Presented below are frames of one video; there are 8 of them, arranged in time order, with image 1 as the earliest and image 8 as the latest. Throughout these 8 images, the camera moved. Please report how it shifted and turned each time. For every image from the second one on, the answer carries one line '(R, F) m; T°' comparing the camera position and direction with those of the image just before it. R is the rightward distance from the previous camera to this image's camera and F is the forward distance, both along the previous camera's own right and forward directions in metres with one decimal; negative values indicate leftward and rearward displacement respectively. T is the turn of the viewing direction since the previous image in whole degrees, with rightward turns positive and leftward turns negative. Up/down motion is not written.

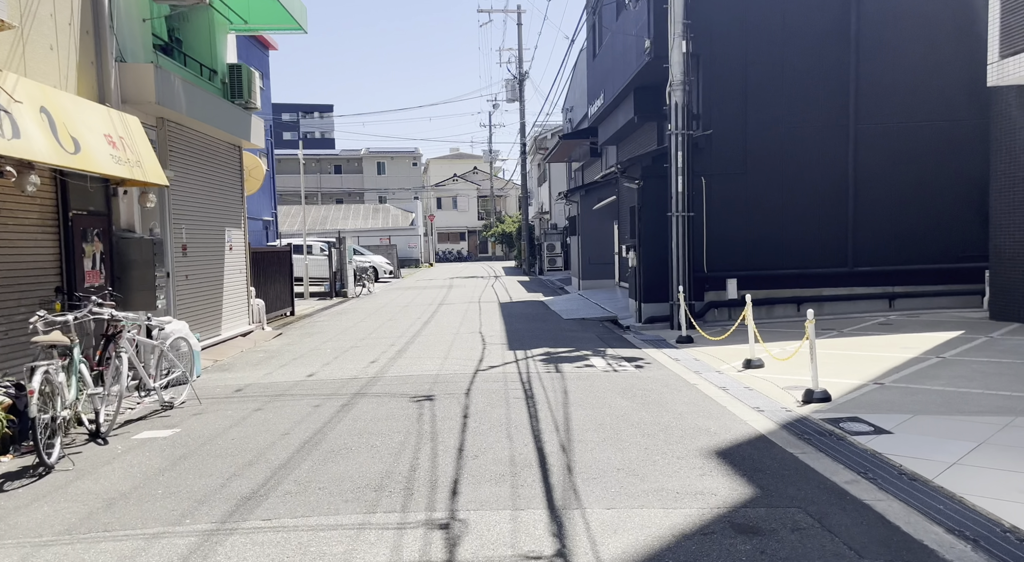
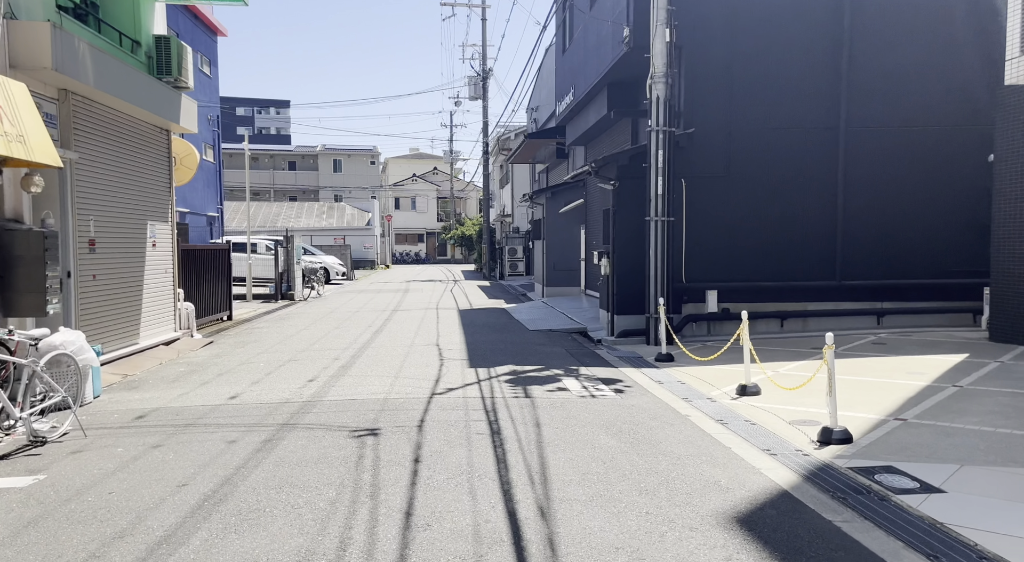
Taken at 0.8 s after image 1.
(-0.1, +1.3) m; +3°
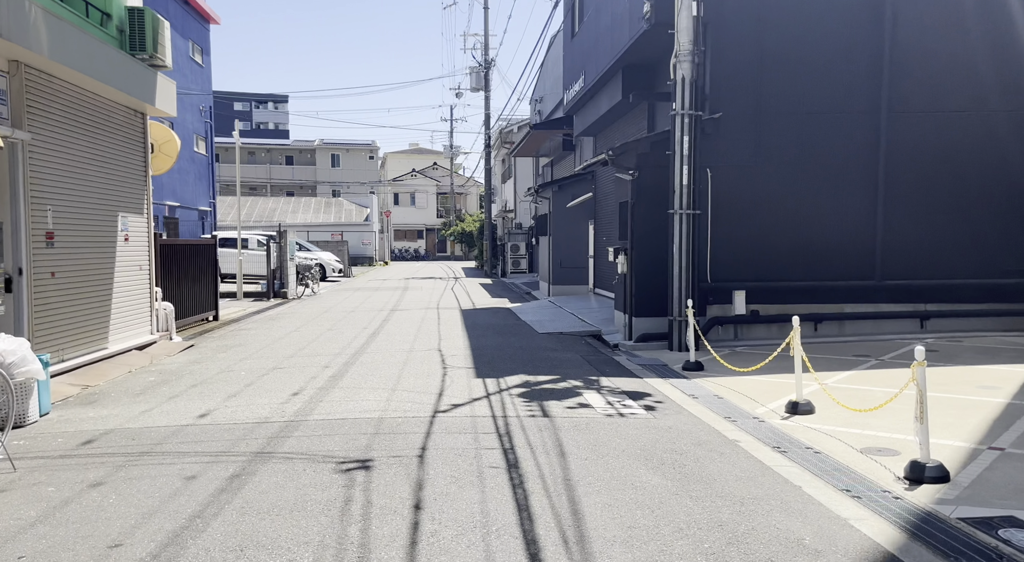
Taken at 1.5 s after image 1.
(-0.1, +1.1) m; 0°
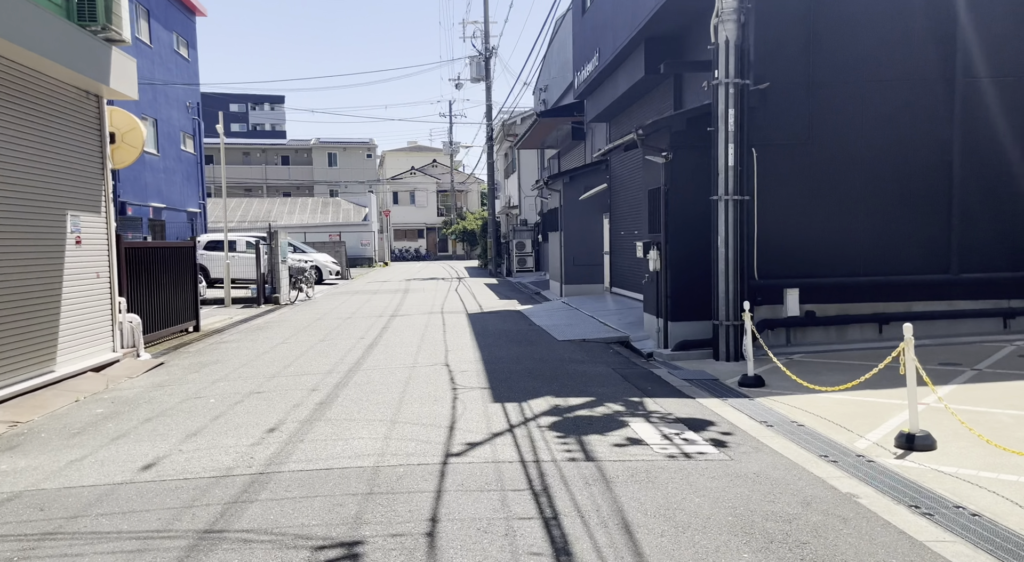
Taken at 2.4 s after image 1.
(-0.2, +1.5) m; 0°
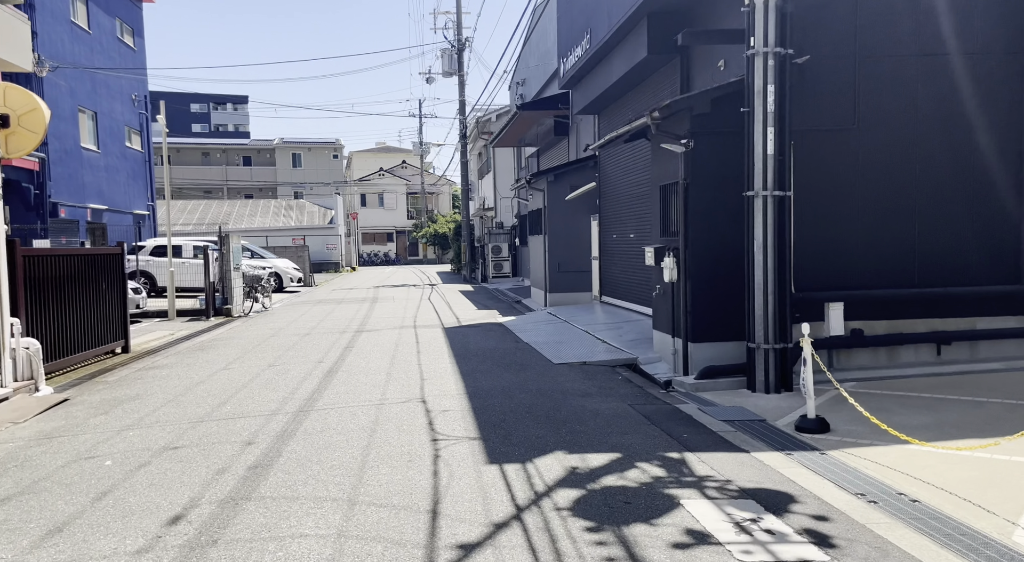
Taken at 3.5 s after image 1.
(-0.2, +1.8) m; +2°
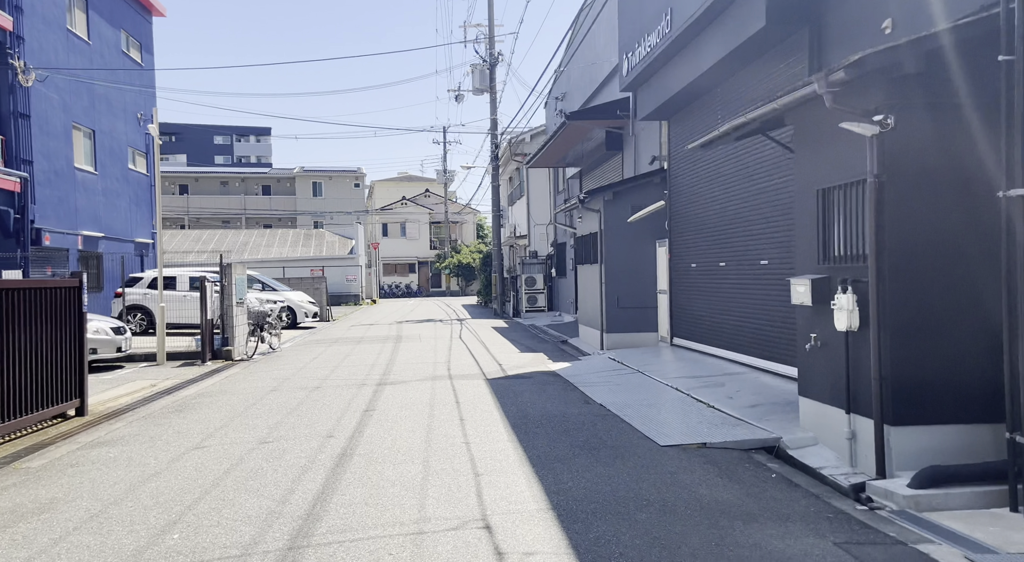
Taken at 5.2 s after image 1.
(-0.6, +2.8) m; -2°
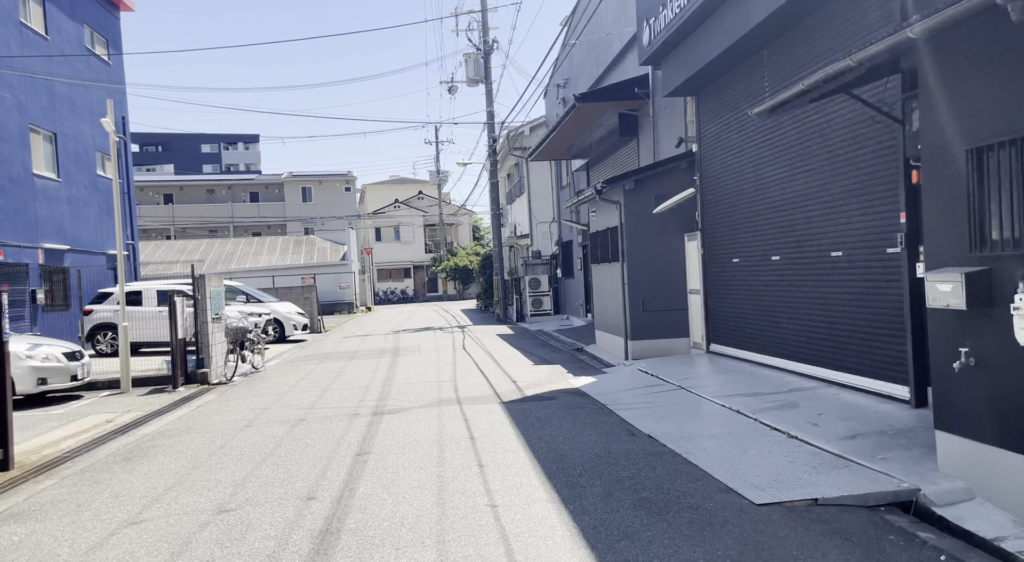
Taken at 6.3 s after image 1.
(-0.3, +1.8) m; 0°
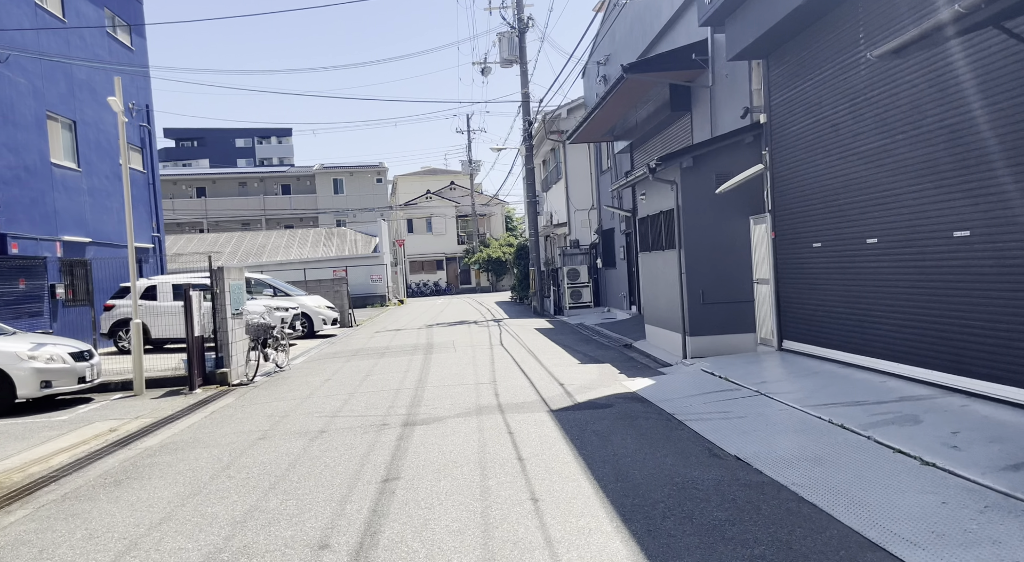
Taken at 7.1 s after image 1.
(-0.2, +1.3) m; -2°
